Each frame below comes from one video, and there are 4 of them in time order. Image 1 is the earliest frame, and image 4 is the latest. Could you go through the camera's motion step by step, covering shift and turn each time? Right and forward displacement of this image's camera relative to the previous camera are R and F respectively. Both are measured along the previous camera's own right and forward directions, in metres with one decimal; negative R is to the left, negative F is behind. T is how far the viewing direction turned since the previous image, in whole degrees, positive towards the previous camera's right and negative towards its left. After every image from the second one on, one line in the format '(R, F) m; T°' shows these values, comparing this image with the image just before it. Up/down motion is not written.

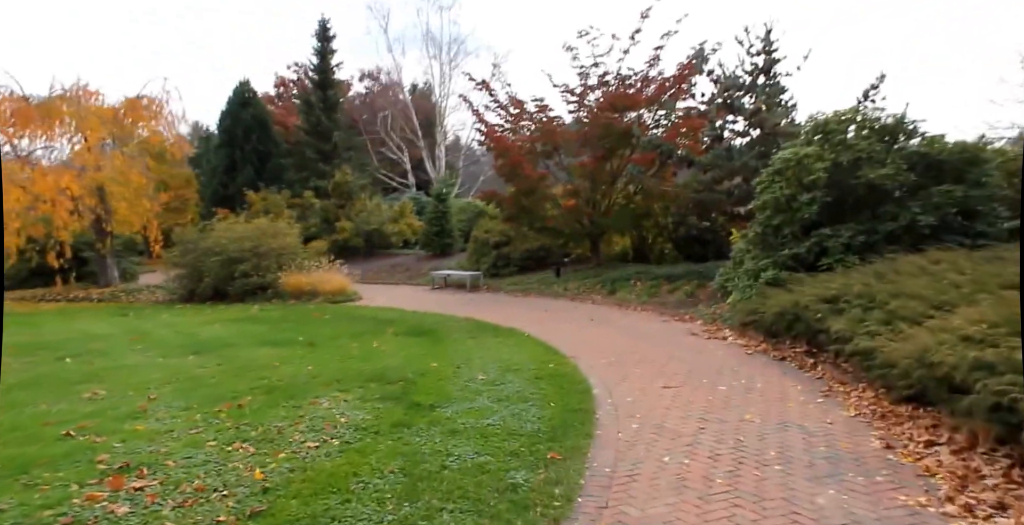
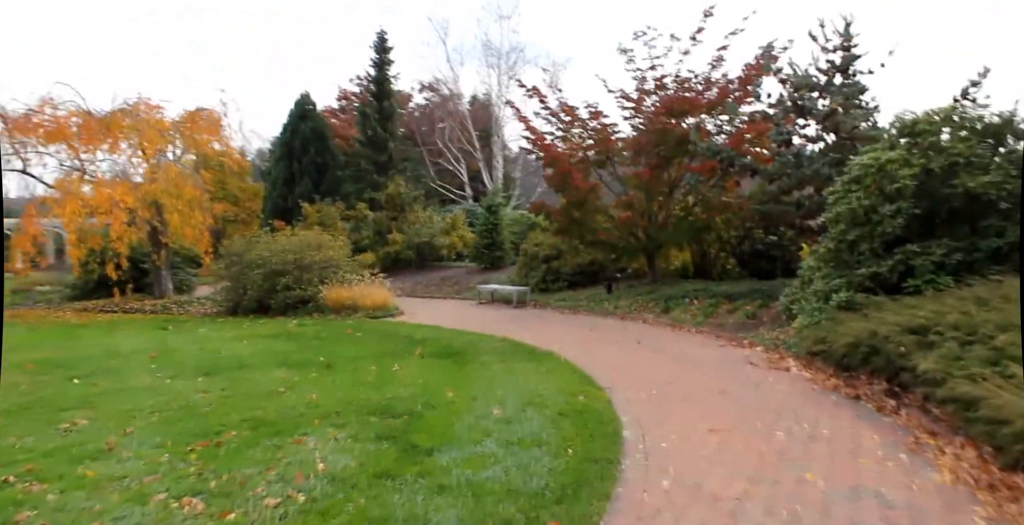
(+0.4, +0.8) m; -6°
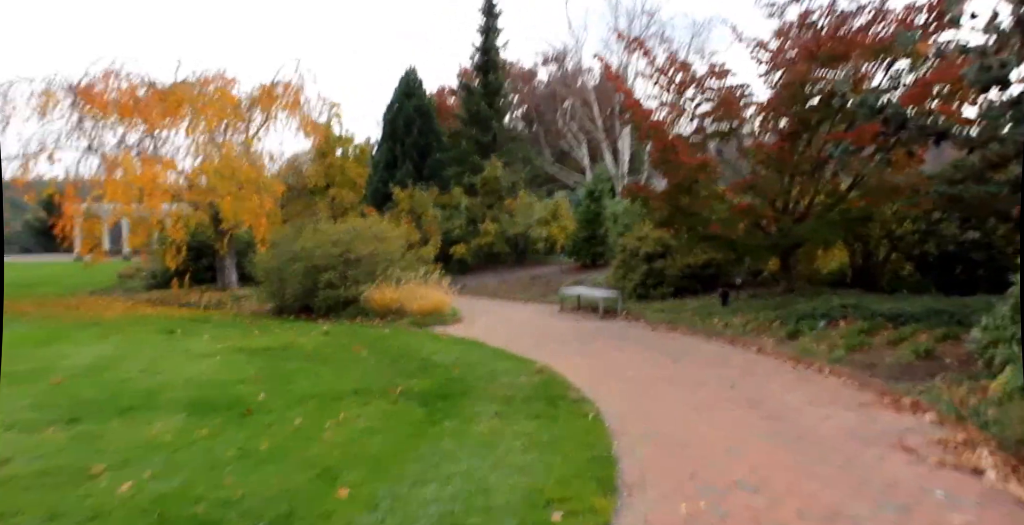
(+1.3, +3.0) m; -13°
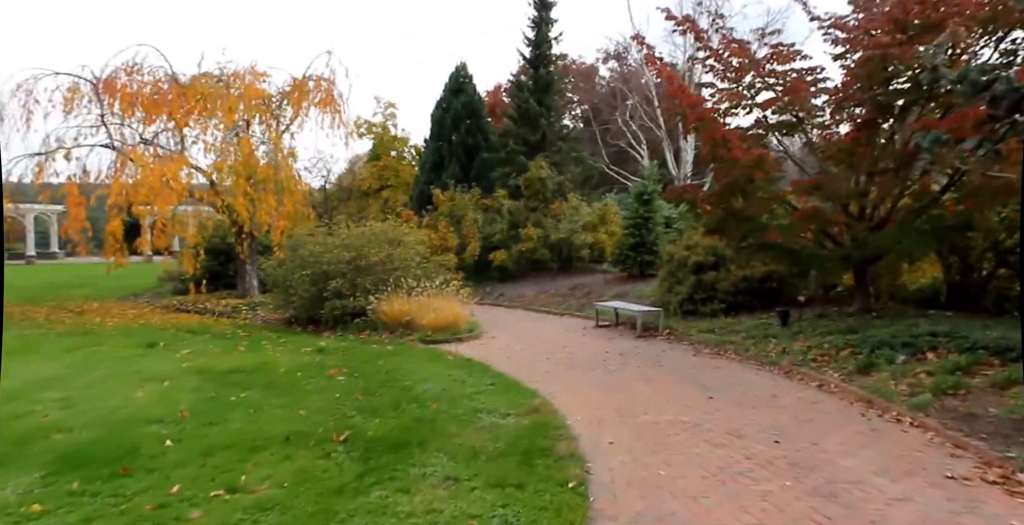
(+0.8, +1.4) m; -6°
